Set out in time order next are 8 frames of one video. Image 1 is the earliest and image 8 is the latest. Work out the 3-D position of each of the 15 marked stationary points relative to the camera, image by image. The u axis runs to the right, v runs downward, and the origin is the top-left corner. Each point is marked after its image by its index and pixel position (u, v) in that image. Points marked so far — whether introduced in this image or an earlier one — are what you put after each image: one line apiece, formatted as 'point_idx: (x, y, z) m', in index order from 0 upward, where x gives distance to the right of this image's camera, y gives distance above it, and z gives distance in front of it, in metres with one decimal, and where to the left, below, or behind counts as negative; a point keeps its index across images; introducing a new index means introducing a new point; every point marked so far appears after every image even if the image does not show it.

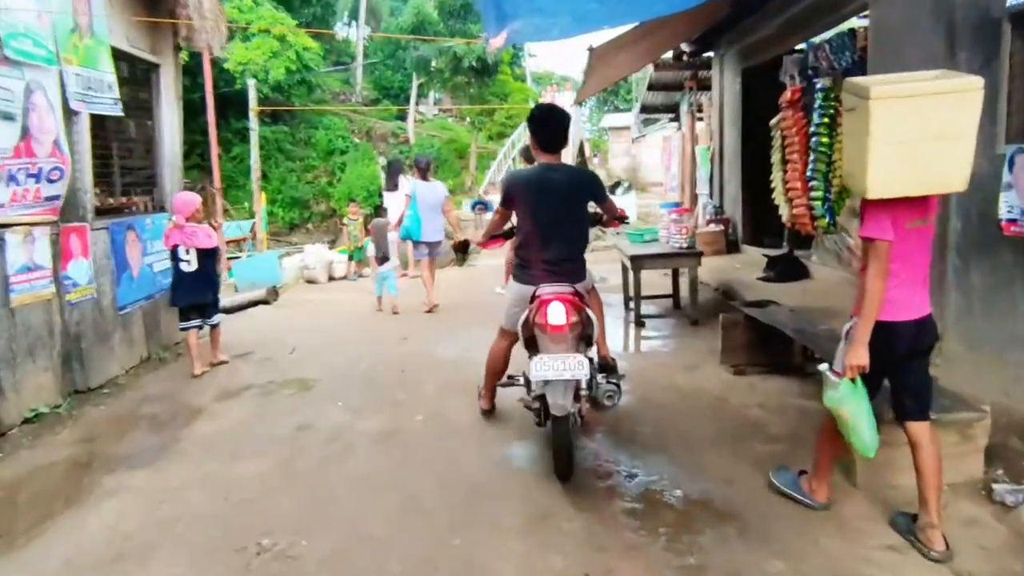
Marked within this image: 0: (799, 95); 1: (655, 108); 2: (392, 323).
0: (+2.4, +1.6, +6.0) m
1: (+3.1, +3.9, +15.5) m
2: (-1.4, -0.4, +8.3) m
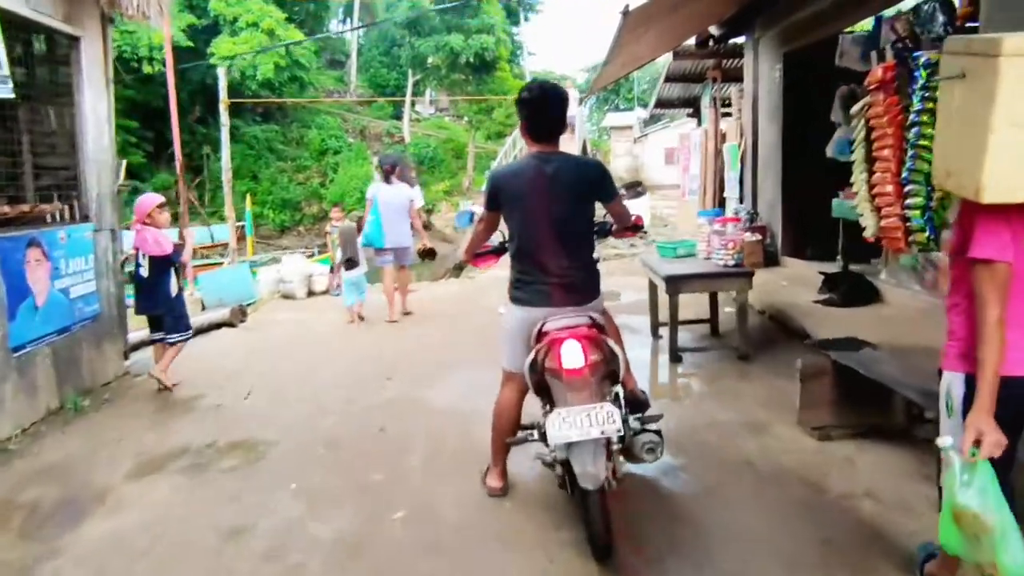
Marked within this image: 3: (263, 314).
0: (+2.5, +1.4, +4.7) m
1: (+3.1, +3.6, +14.2) m
2: (-1.3, -0.6, +6.9) m
3: (-3.1, -0.3, +9.1) m
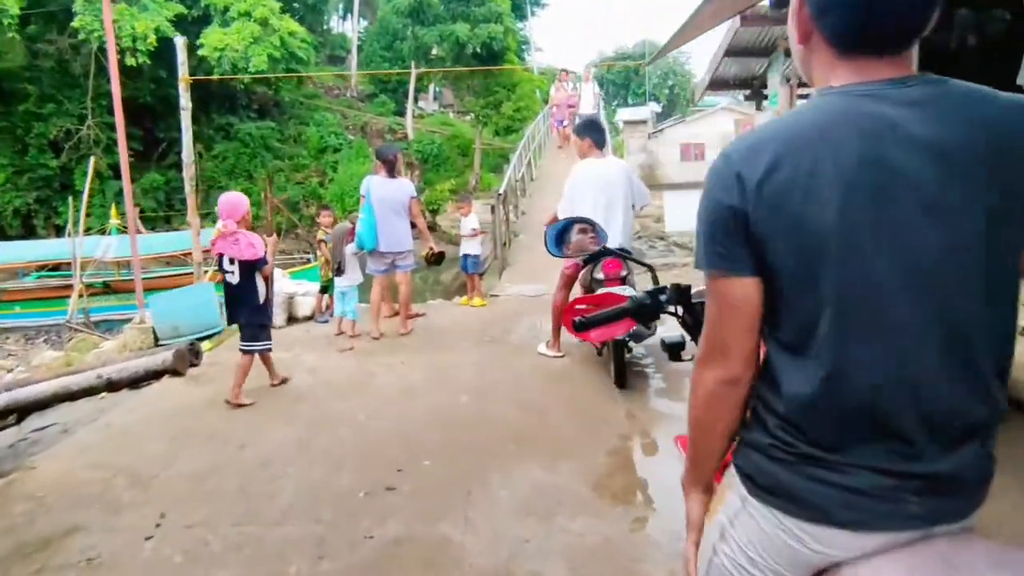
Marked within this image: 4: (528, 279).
0: (+2.8, +1.1, +2.5) m
1: (+3.5, +3.4, +12.0) m
2: (-0.9, -0.9, +4.7) m
3: (-2.7, -0.6, +6.9) m
4: (+0.2, +0.2, +10.3) m
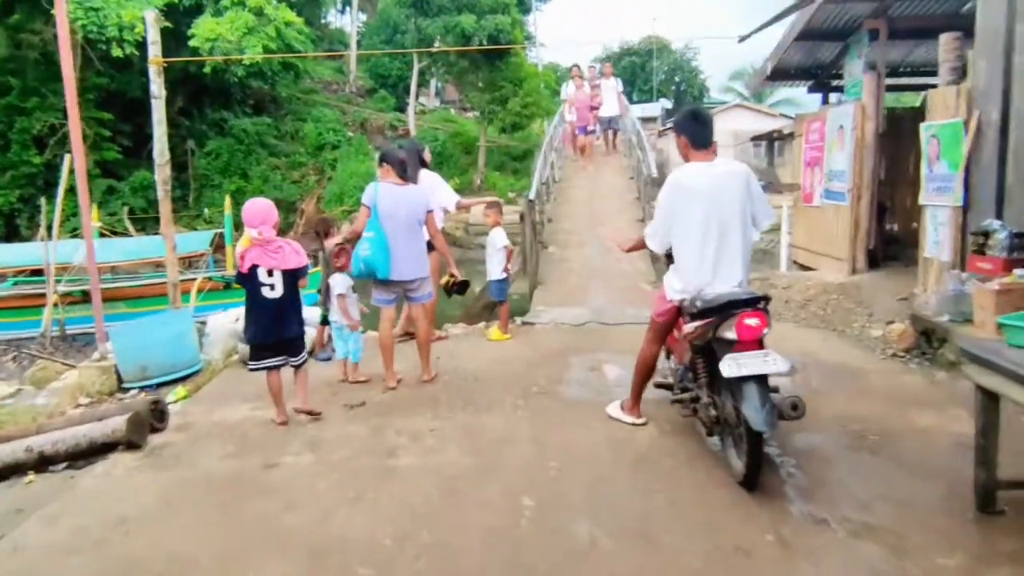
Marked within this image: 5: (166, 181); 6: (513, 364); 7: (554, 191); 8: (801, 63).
0: (+3.3, +0.8, +1.0) m
1: (+3.9, +3.1, +10.4) m
2: (-0.5, -1.2, +3.2) m
3: (-2.3, -0.9, +5.4) m
4: (+0.6, -0.1, +8.8) m
5: (-4.0, +1.2, +8.2) m
6: (0.0, -0.7, +6.3) m
7: (+0.8, +1.7, +13.0) m
8: (+4.0, +3.1, +10.1) m
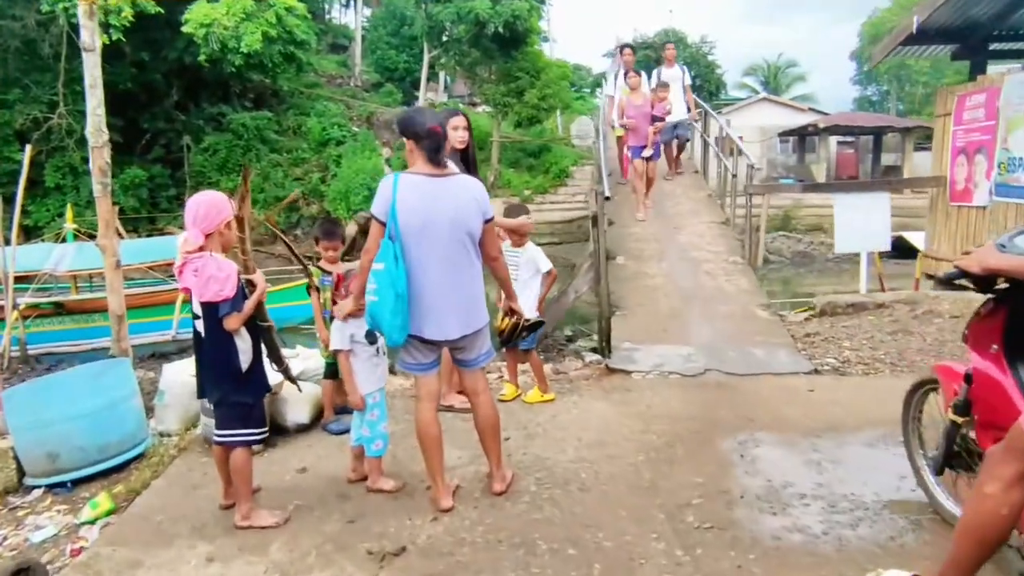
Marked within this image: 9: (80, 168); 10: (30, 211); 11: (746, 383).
0: (+3.9, +0.6, -1.3) m
1: (+4.6, +2.8, +8.1) m
2: (+0.1, -1.4, +0.9) m
3: (-1.7, -1.2, +3.1) m
4: (+1.3, -0.4, +6.5) m
5: (-3.4, +0.9, +5.9) m
6: (+0.6, -0.9, +4.0) m
7: (+1.5, +1.5, +10.7) m
8: (+4.7, +2.9, +7.8) m
9: (-10.6, +2.9, +17.7) m
10: (-11.8, +1.9, +17.6) m
11: (+1.7, -0.7, +5.2) m
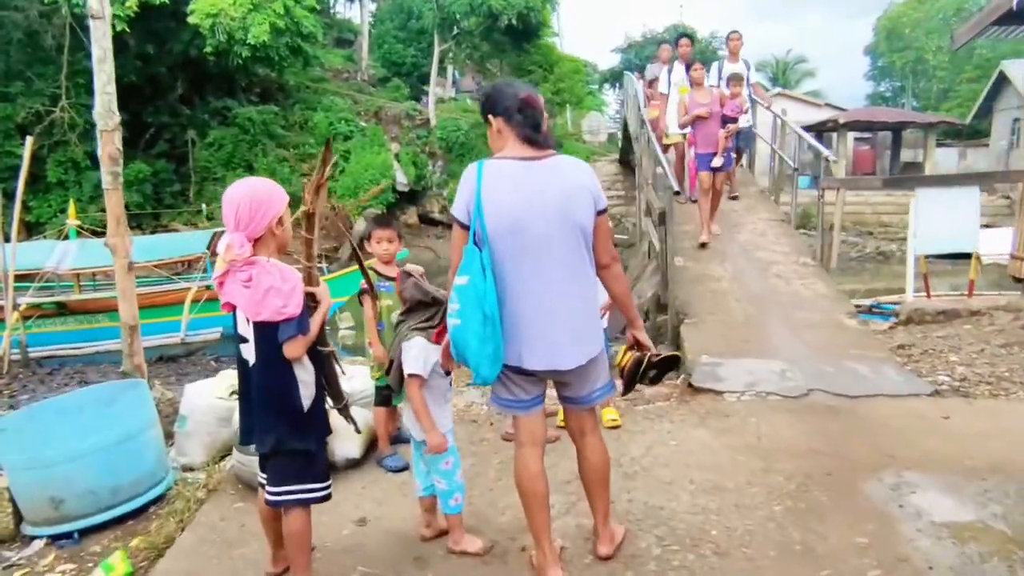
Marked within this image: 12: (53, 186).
0: (+4.3, +0.5, -2.1) m
1: (+5.1, +2.8, +7.4) m
2: (+0.6, -1.5, +0.2) m
3: (-1.2, -1.2, +2.4) m
4: (+1.8, -0.4, +5.7) m
5: (-2.9, +0.9, +5.2) m
6: (+1.1, -1.0, +3.2) m
7: (+2.0, +1.5, +10.0) m
8: (+5.2, +2.8, +7.0) m
9: (-10.1, +3.0, +17.0) m
10: (-11.3, +1.9, +16.9) m
11: (+2.2, -0.7, +4.5) m
12: (-10.8, +2.4, +17.0) m
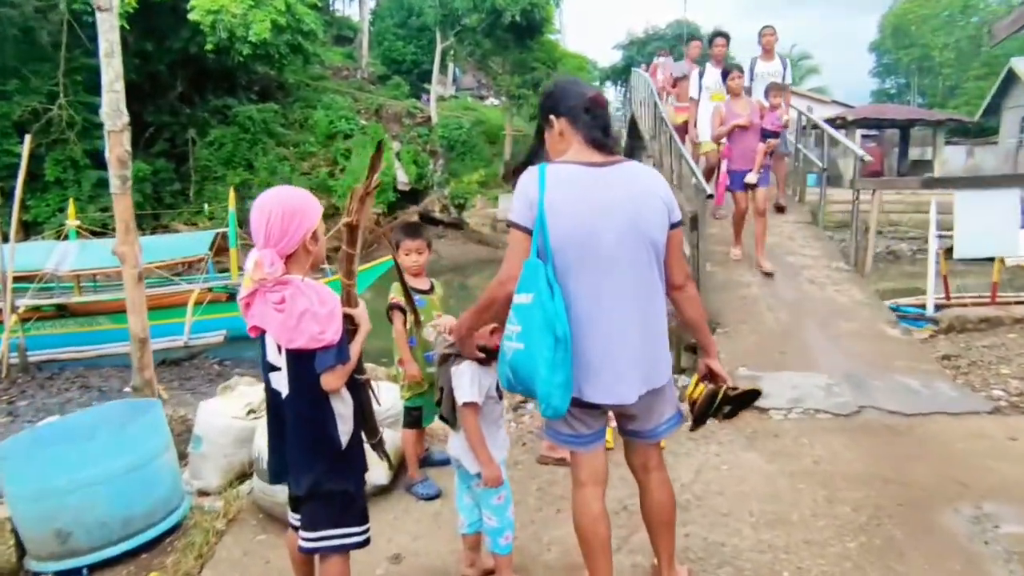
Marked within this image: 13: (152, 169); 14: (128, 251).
0: (+4.6, +0.4, -2.4) m
1: (+5.3, +2.7, +7.1) m
2: (+0.8, -1.6, -0.1) m
3: (-1.0, -1.3, +2.1) m
4: (+2.0, -0.5, +5.5) m
5: (-2.7, +0.8, +4.9) m
6: (+1.3, -1.1, +3.0) m
7: (+2.1, +1.4, +9.7) m
8: (+5.4, +2.8, +6.8) m
9: (-9.9, +2.9, +16.7) m
10: (-11.1, +1.9, +16.6) m
11: (+2.4, -0.8, +4.2) m
12: (-10.6, +2.4, +16.7) m
13: (-9.3, +3.1, +18.8) m
14: (-2.7, +0.3, +5.1) m
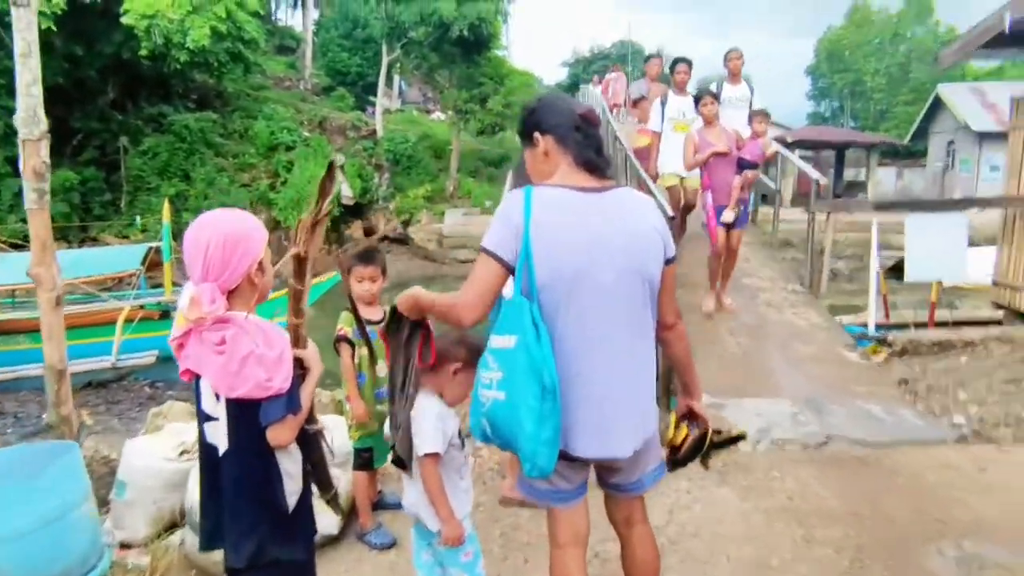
0: (+4.8, +0.4, -2.2) m
1: (+4.8, +2.5, +7.3) m
2: (+0.9, -1.7, -0.3) m
3: (-1.0, -1.4, +1.8) m
4: (+1.6, -0.7, +5.3) m
5: (-2.9, +0.6, +4.4) m
6: (+1.2, -1.2, +2.8) m
7: (+1.5, +1.1, +9.6) m
8: (+5.0, +2.6, +7.0) m
9: (-11.0, +2.6, +15.7) m
10: (-12.2, +1.5, +15.5) m
11: (+2.1, -1.0, +4.1) m
12: (-11.7, +2.0, +15.6) m
13: (-10.6, +2.7, +17.8) m
14: (-3.0, +0.1, +4.6) m
